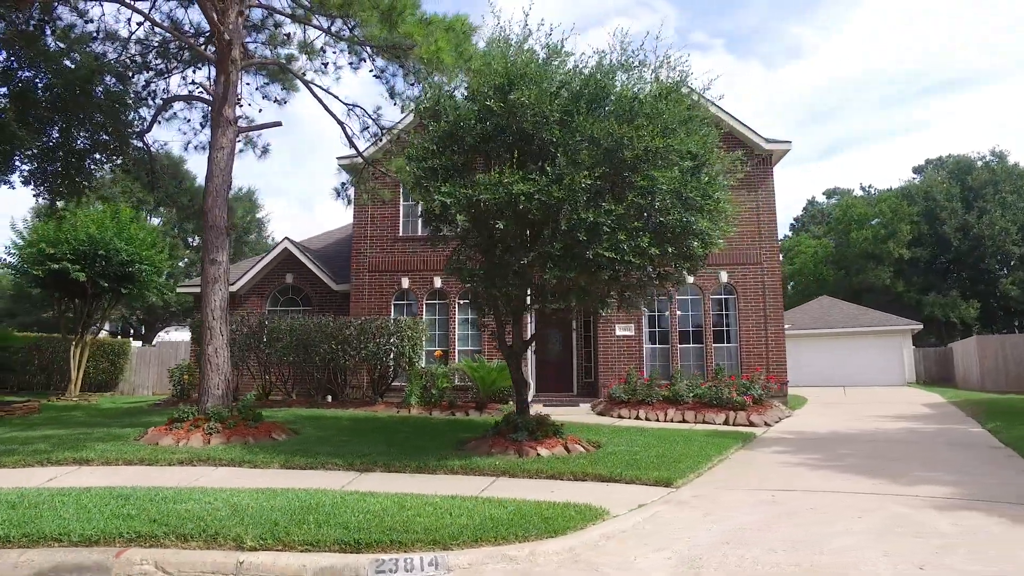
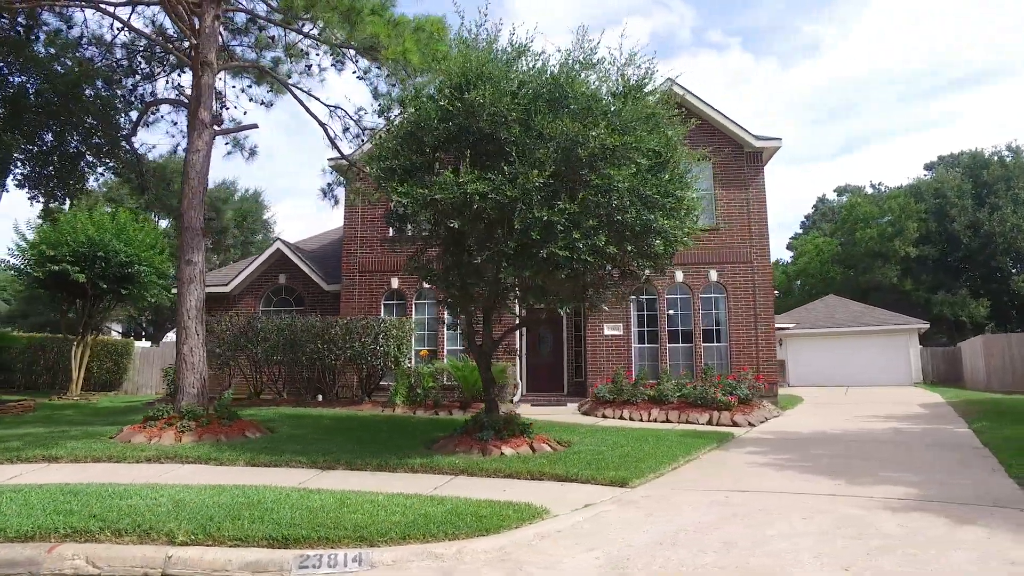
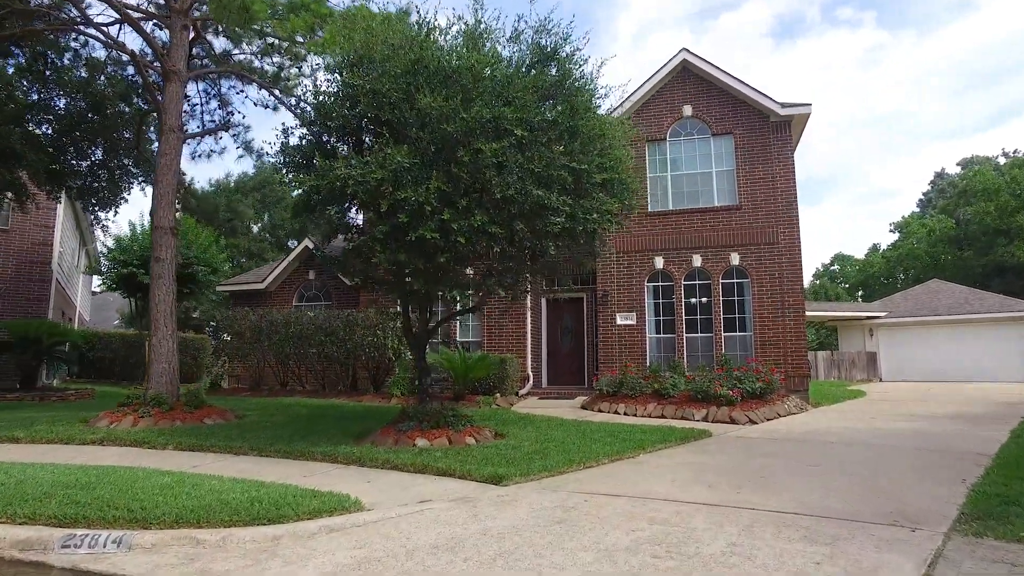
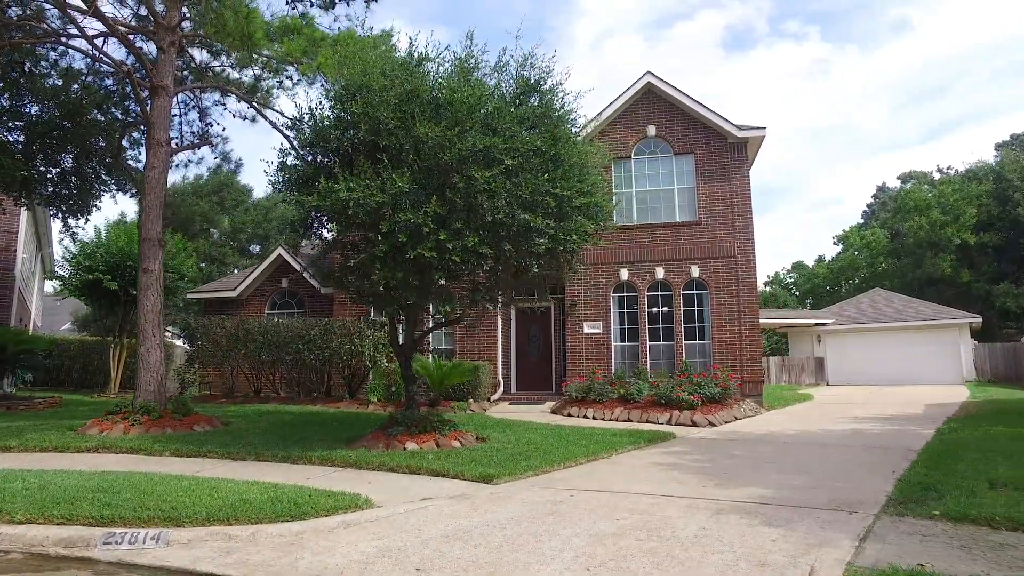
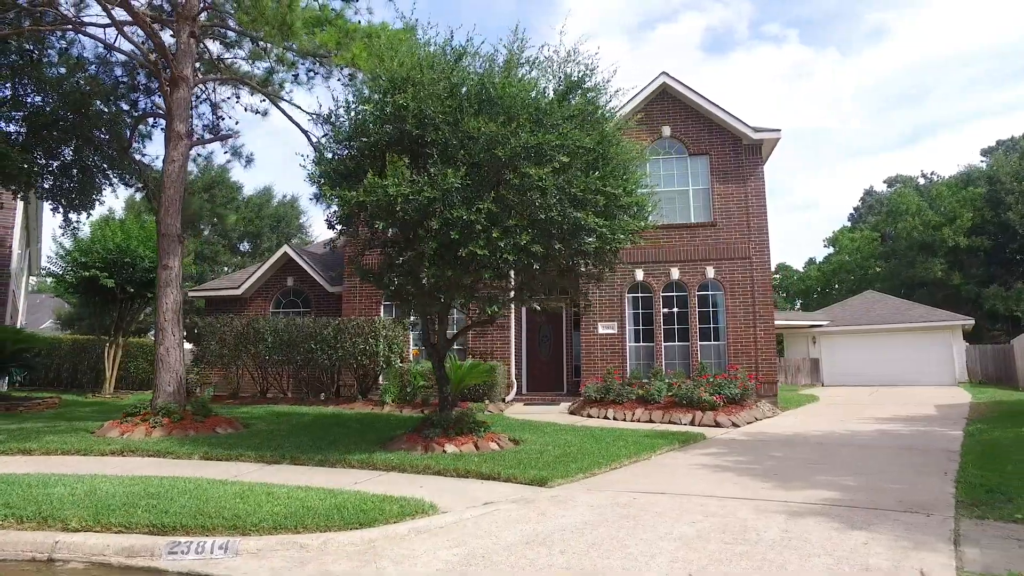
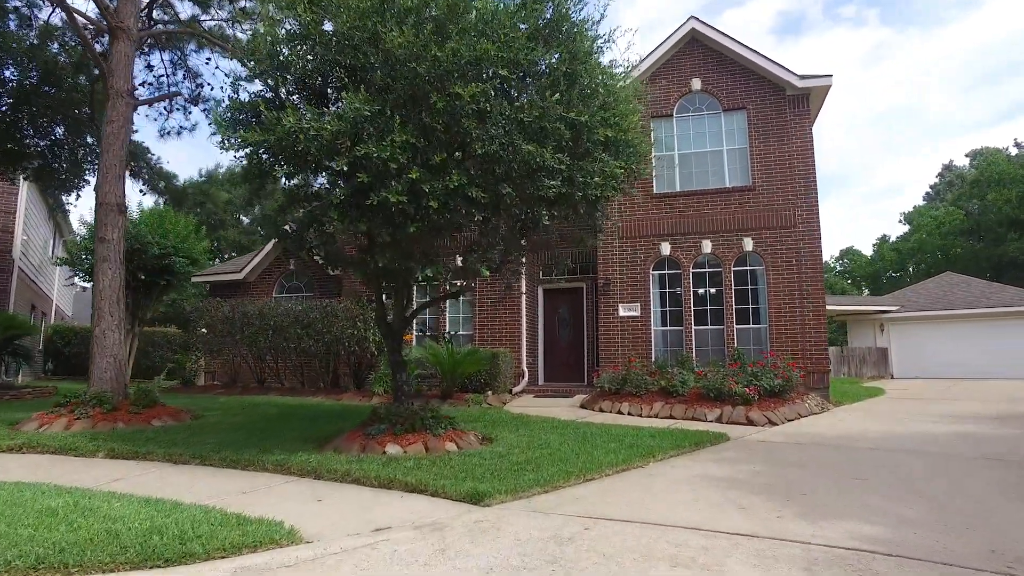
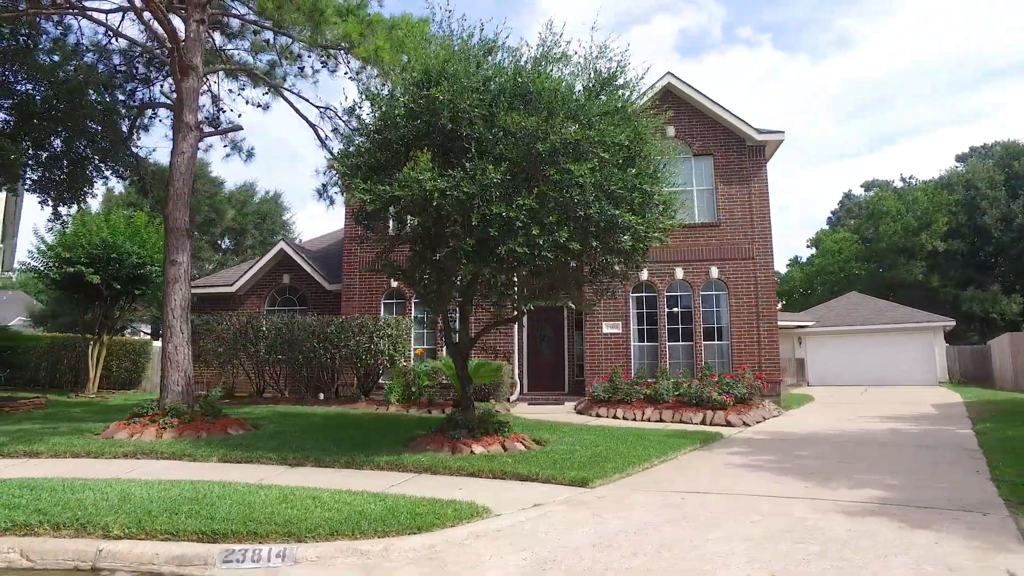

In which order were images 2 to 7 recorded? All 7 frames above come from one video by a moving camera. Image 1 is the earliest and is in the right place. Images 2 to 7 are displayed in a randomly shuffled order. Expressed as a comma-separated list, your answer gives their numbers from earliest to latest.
2, 7, 5, 4, 3, 6
